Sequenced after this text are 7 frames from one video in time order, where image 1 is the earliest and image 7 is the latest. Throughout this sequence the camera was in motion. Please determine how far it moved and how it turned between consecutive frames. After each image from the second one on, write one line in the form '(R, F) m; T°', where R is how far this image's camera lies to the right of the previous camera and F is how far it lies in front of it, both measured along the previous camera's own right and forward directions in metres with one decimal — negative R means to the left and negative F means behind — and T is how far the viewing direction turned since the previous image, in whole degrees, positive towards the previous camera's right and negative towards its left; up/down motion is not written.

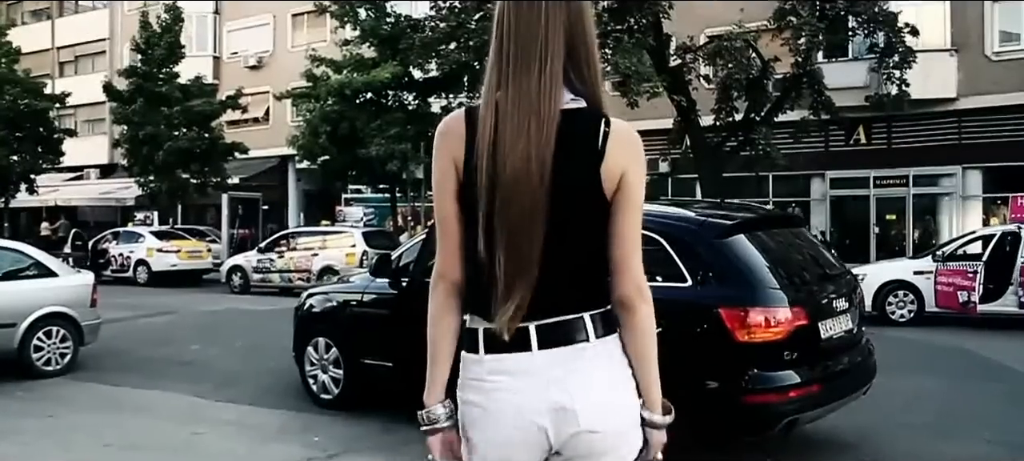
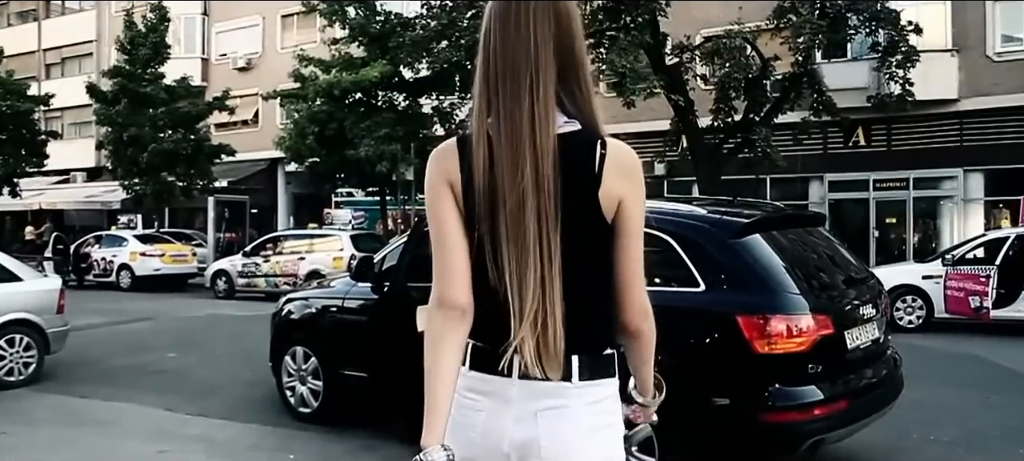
(0.0, +0.5) m; 0°
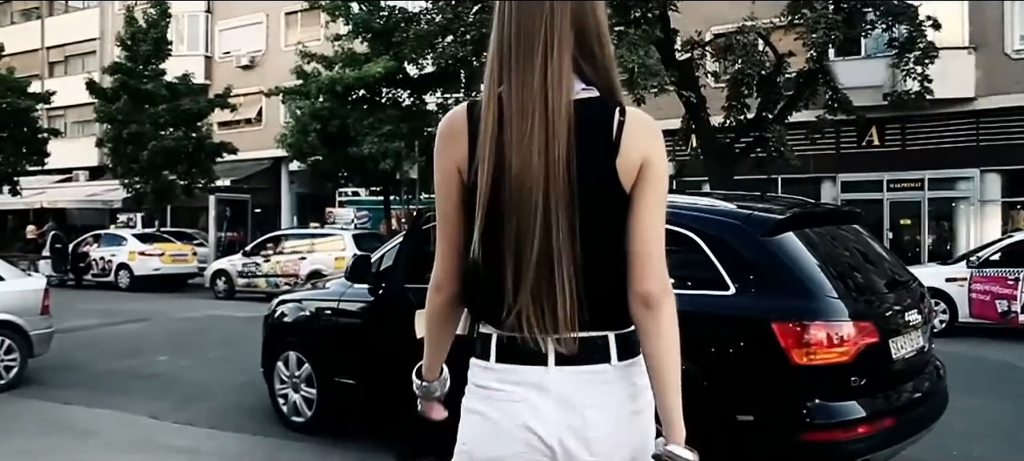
(0.0, +0.5) m; 0°
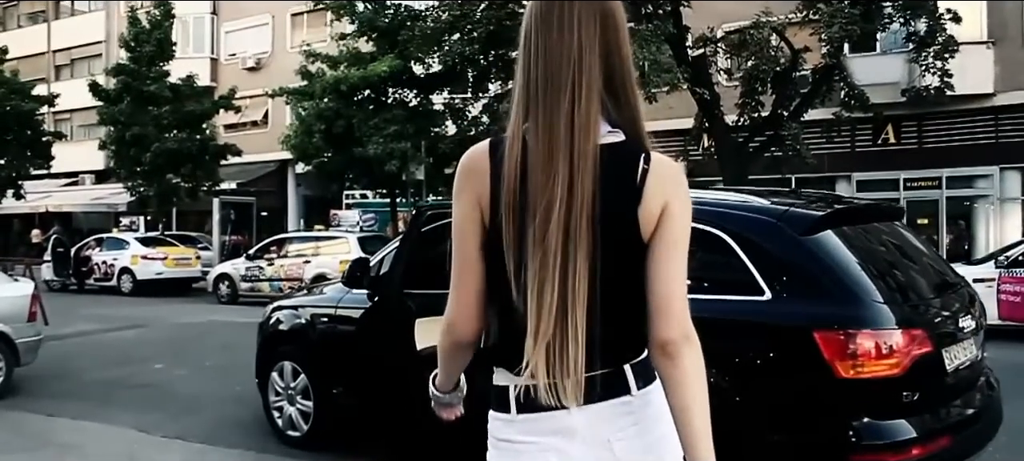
(0.0, +0.4) m; -1°
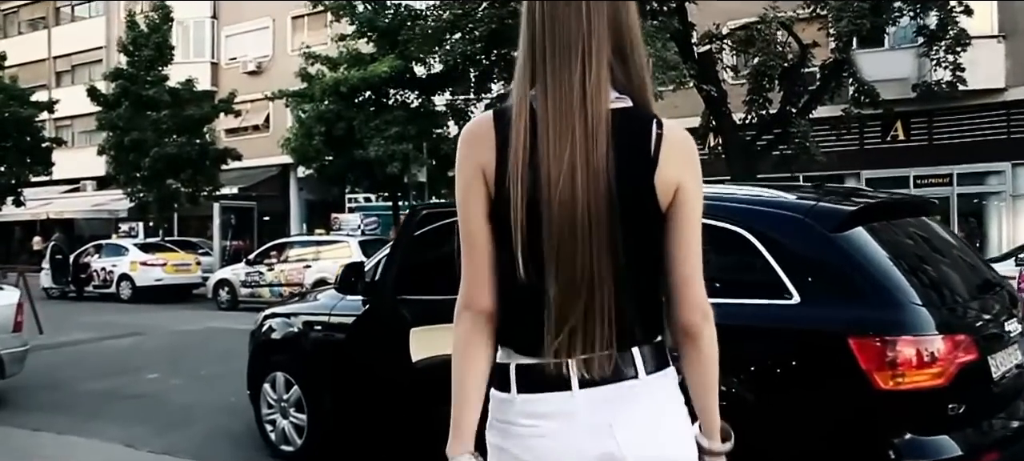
(0.0, +0.3) m; 0°
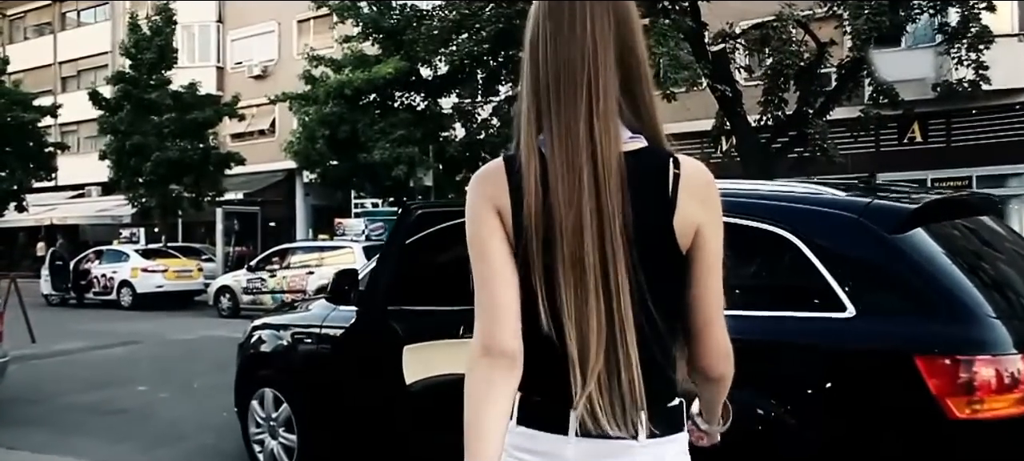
(0.0, +0.5) m; 0°
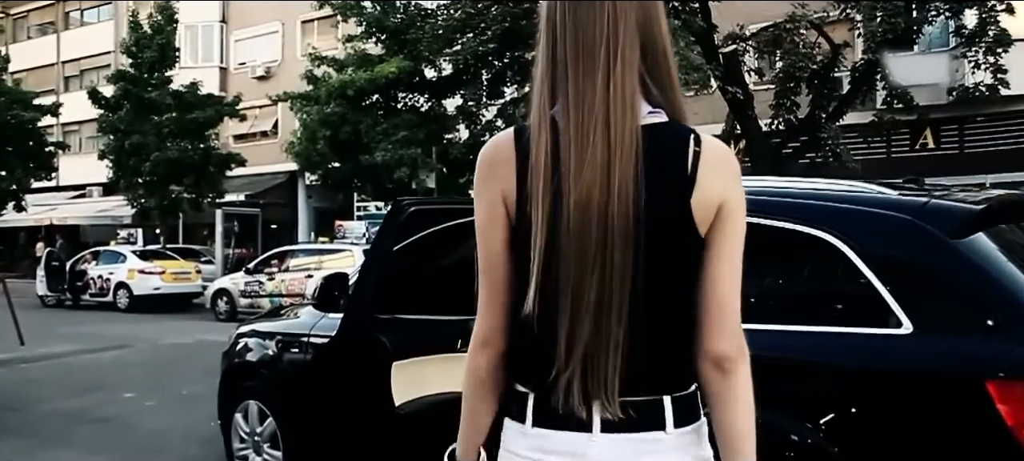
(0.0, +0.4) m; 0°
